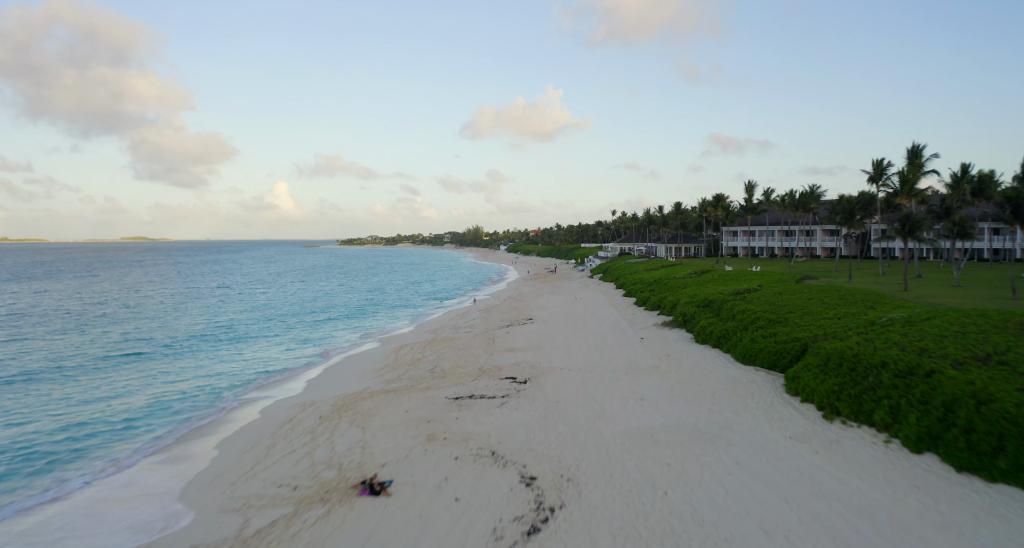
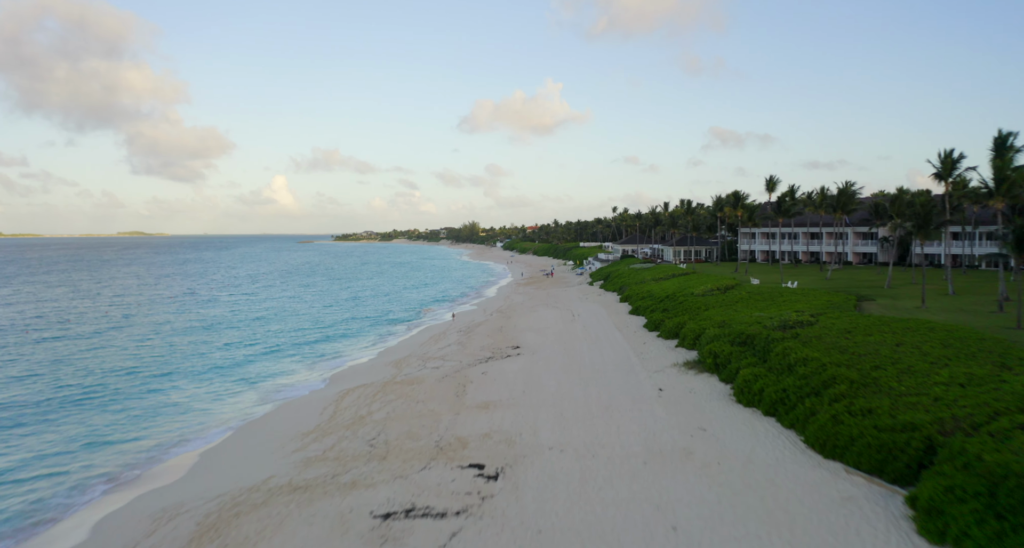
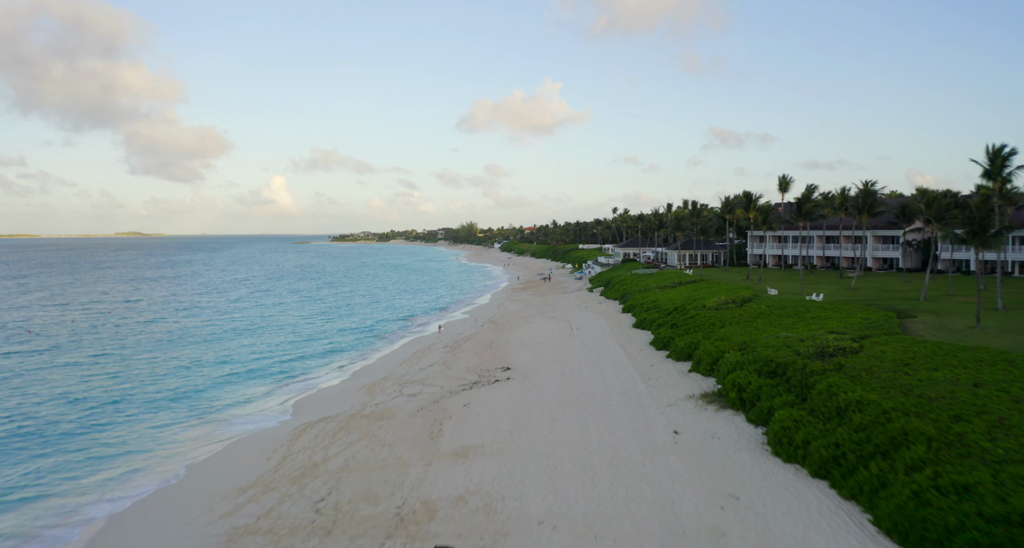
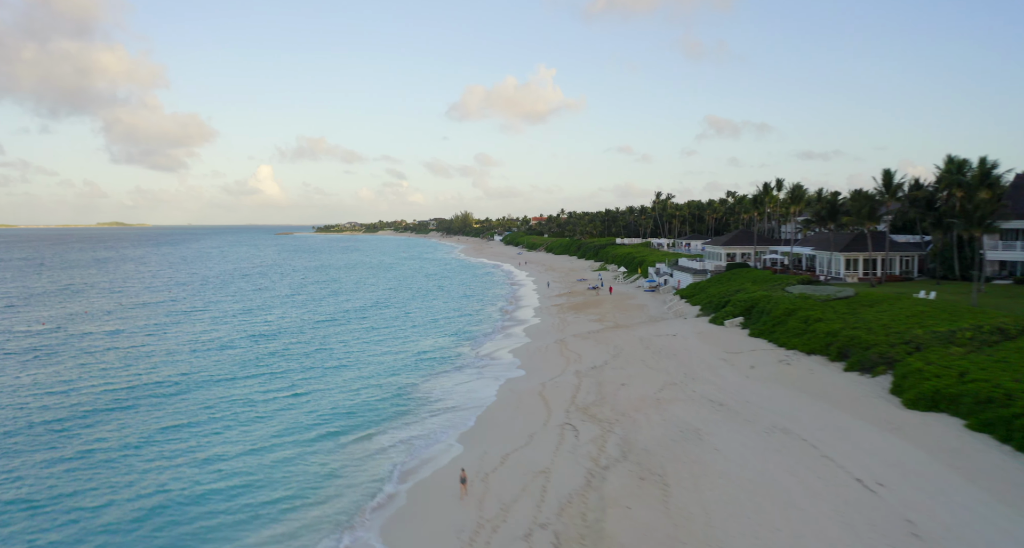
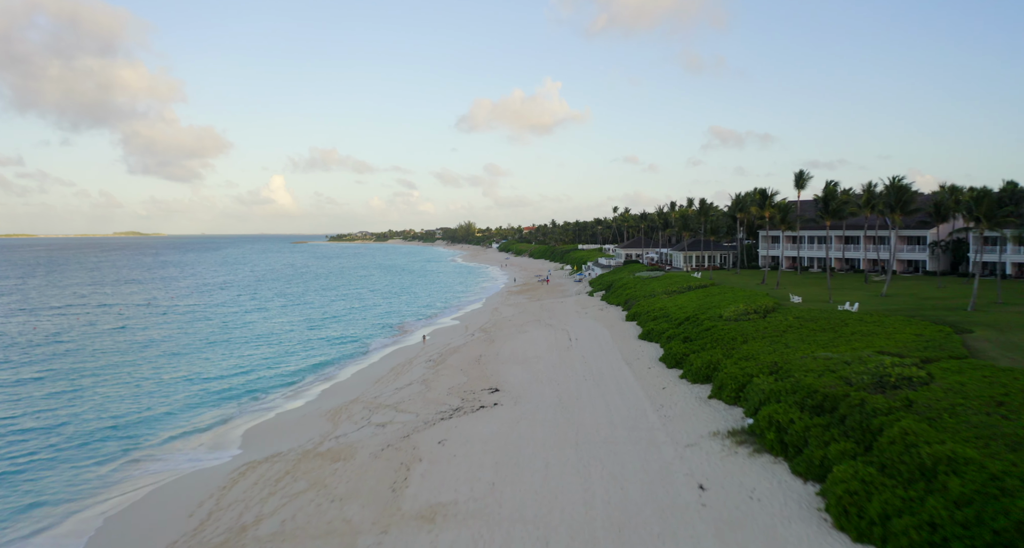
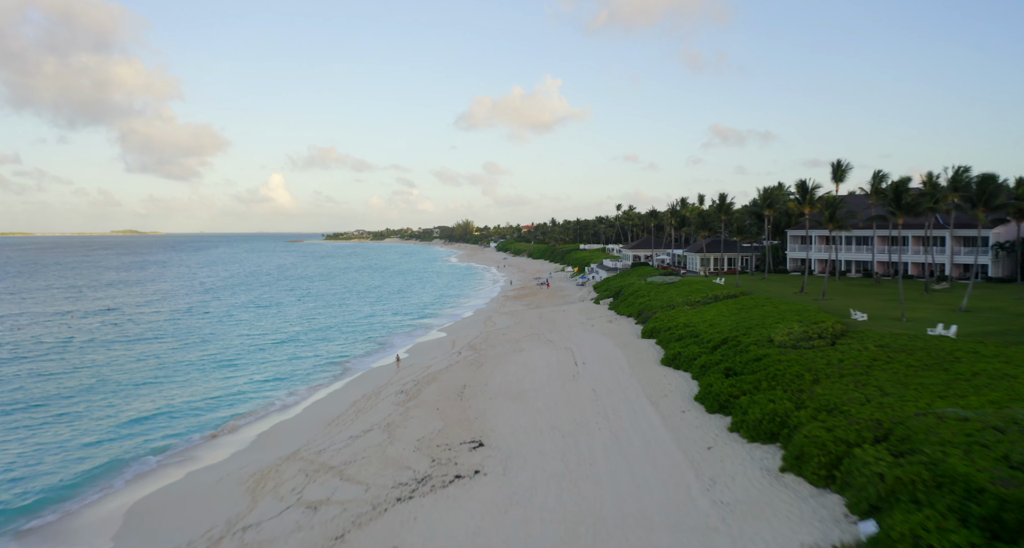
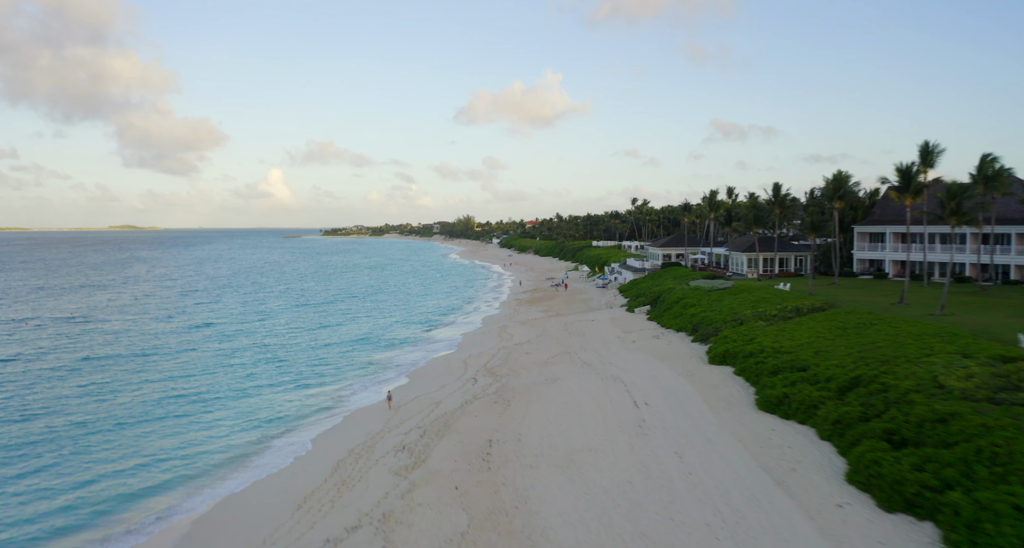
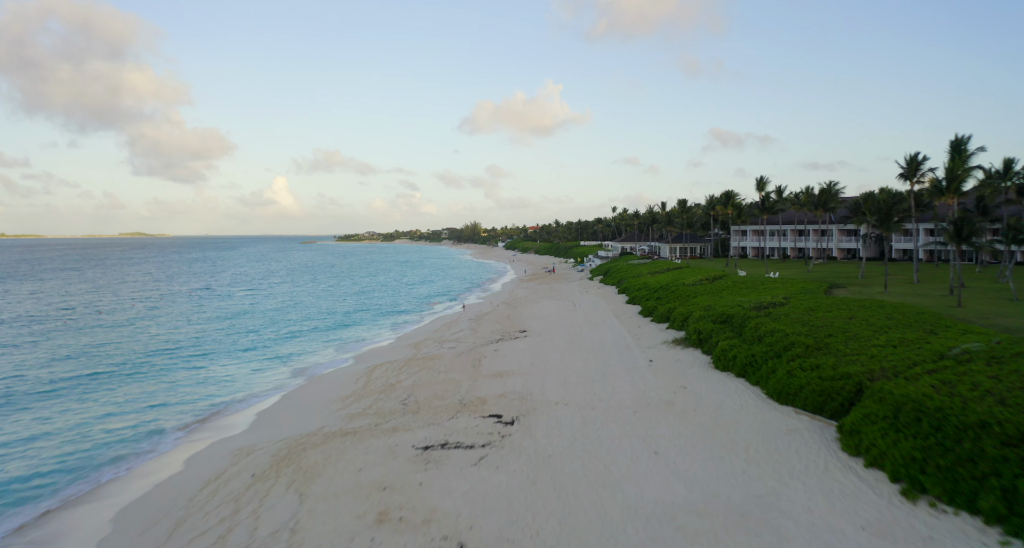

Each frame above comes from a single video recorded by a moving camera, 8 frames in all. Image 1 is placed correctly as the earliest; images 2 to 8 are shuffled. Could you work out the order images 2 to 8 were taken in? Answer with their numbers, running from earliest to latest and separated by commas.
8, 2, 3, 5, 6, 7, 4
